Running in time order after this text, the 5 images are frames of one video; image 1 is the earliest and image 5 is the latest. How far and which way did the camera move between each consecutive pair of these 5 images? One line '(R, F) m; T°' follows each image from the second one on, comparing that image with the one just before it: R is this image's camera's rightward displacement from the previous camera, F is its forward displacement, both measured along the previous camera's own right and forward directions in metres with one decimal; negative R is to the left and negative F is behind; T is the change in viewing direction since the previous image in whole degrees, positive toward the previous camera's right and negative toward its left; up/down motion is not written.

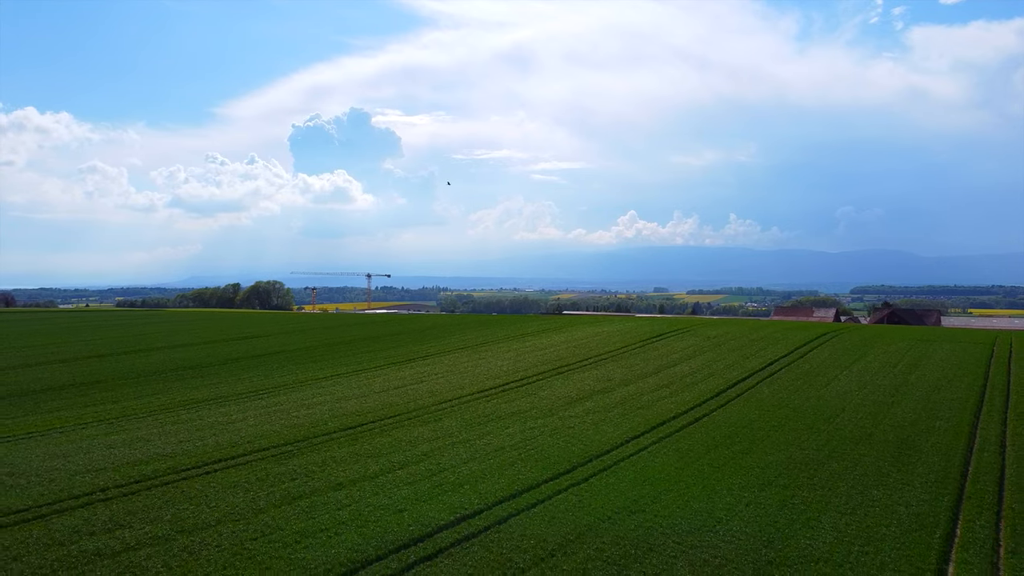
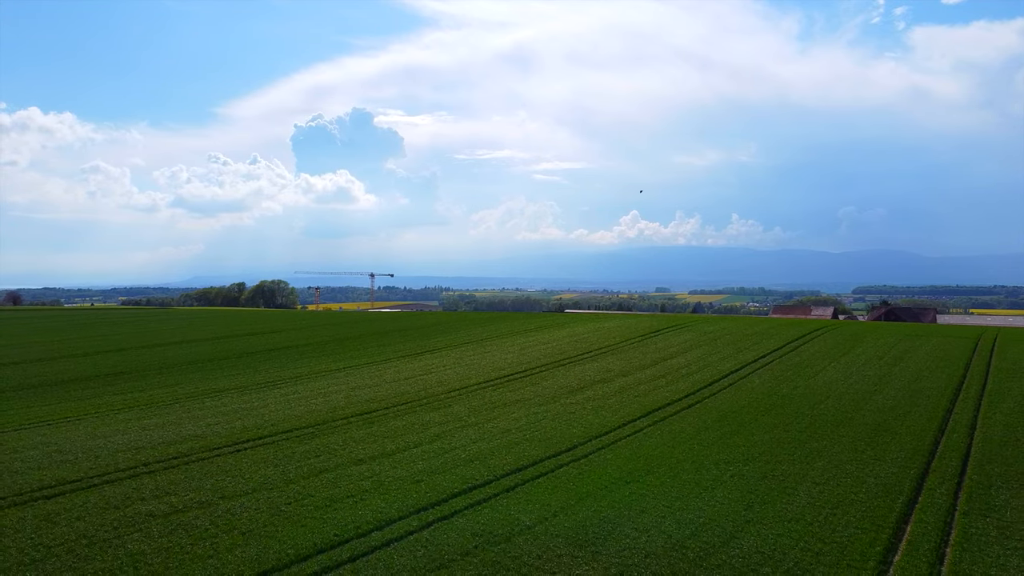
(-0.1, -1.2) m; 0°
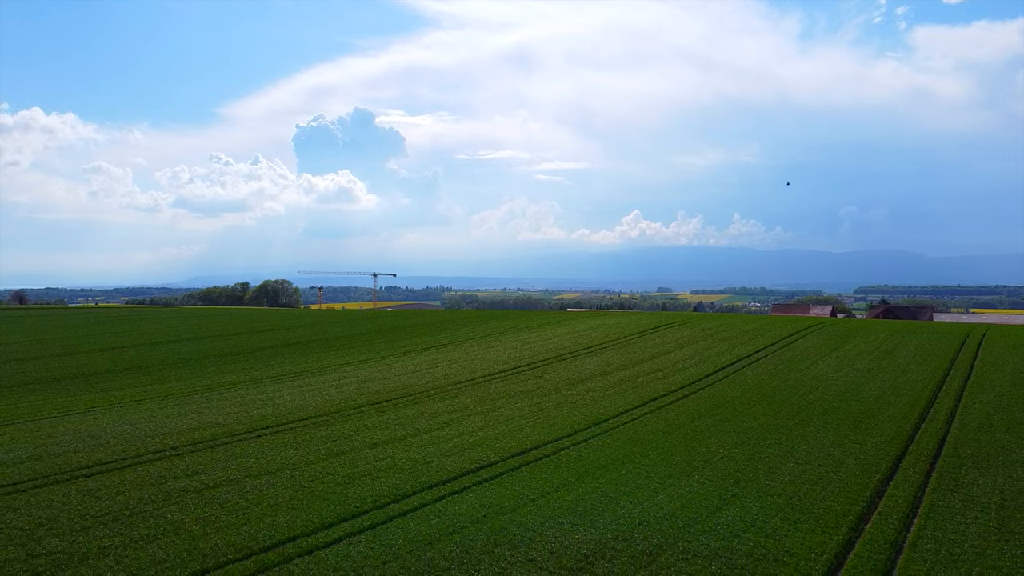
(-0.1, -1.0) m; 0°
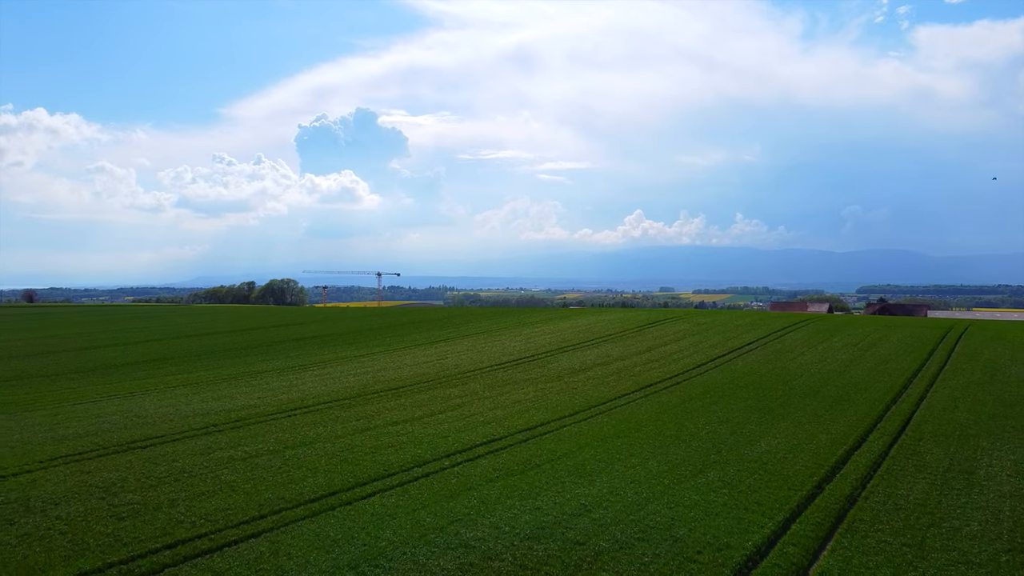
(-0.1, -1.6) m; 0°
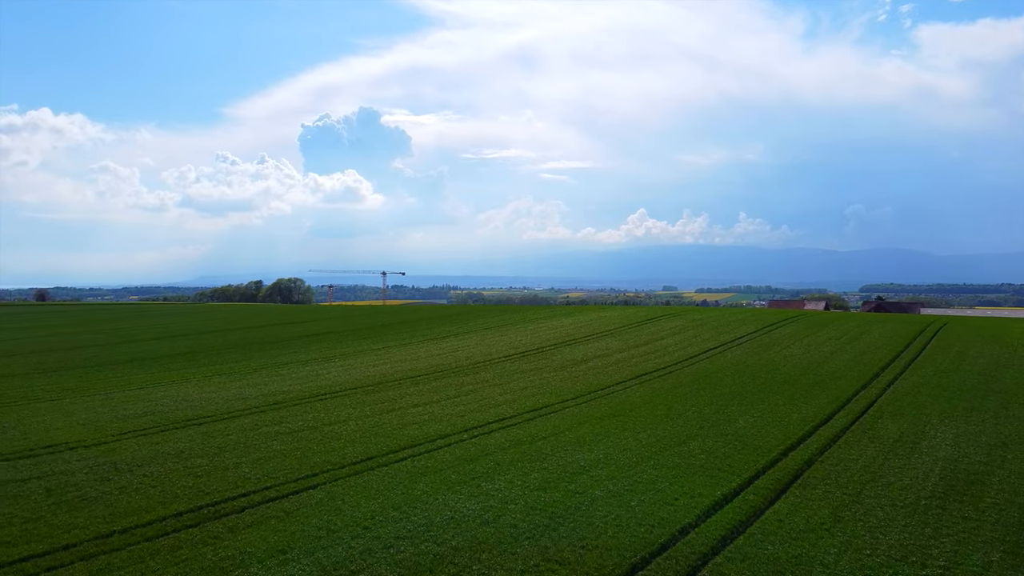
(-0.2, -2.0) m; 0°
